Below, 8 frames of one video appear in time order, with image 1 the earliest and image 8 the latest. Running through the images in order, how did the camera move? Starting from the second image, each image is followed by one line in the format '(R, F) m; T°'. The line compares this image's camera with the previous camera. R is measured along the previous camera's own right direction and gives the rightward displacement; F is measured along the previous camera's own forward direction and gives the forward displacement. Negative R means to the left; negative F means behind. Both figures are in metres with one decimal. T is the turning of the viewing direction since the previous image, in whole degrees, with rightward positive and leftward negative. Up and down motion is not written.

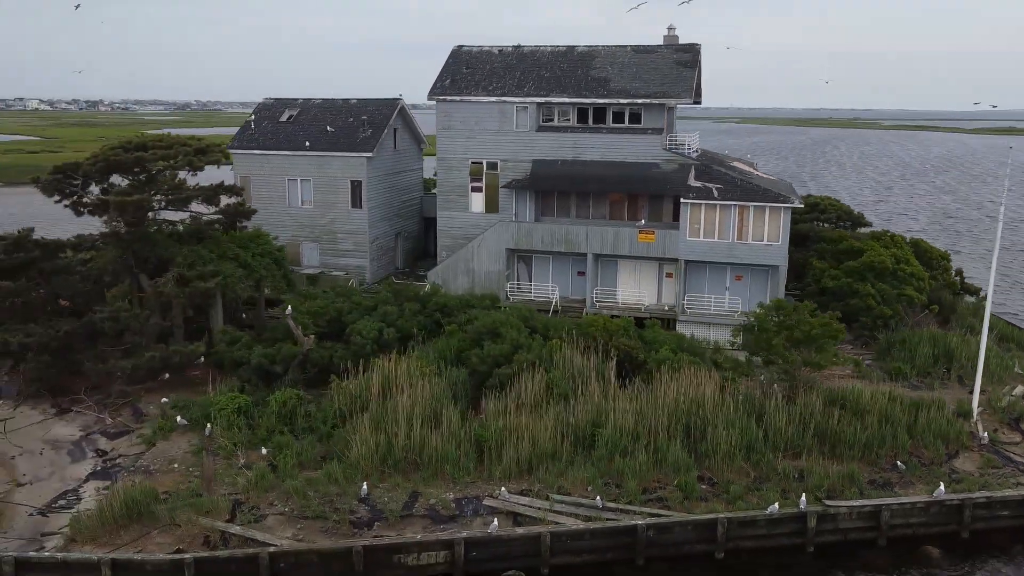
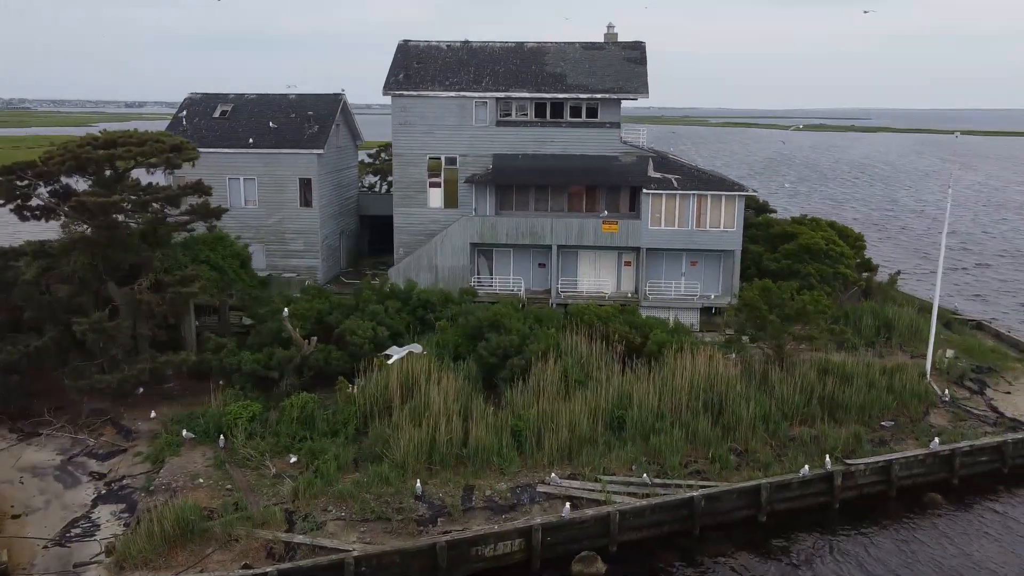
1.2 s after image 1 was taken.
(-4.2, +0.1) m; +10°
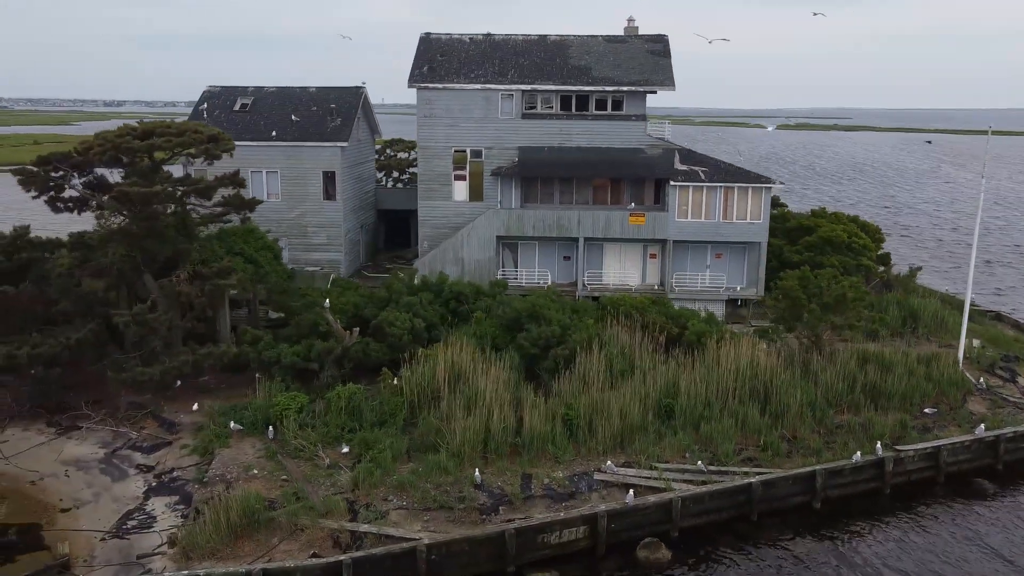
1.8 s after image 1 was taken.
(-1.6, +0.1) m; +1°
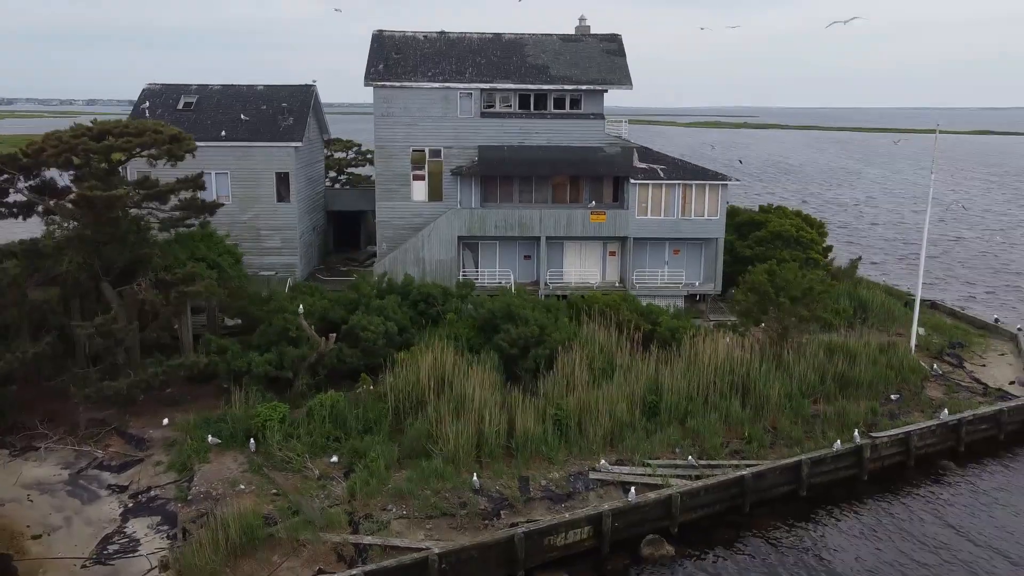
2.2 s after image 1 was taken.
(-1.5, +0.2) m; +6°
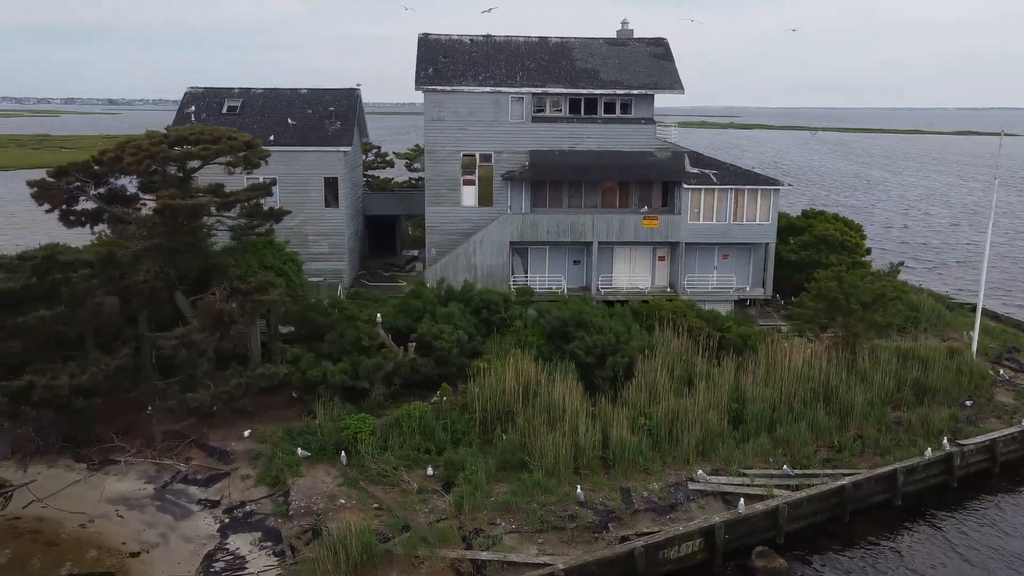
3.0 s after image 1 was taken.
(-2.5, +0.2) m; +1°
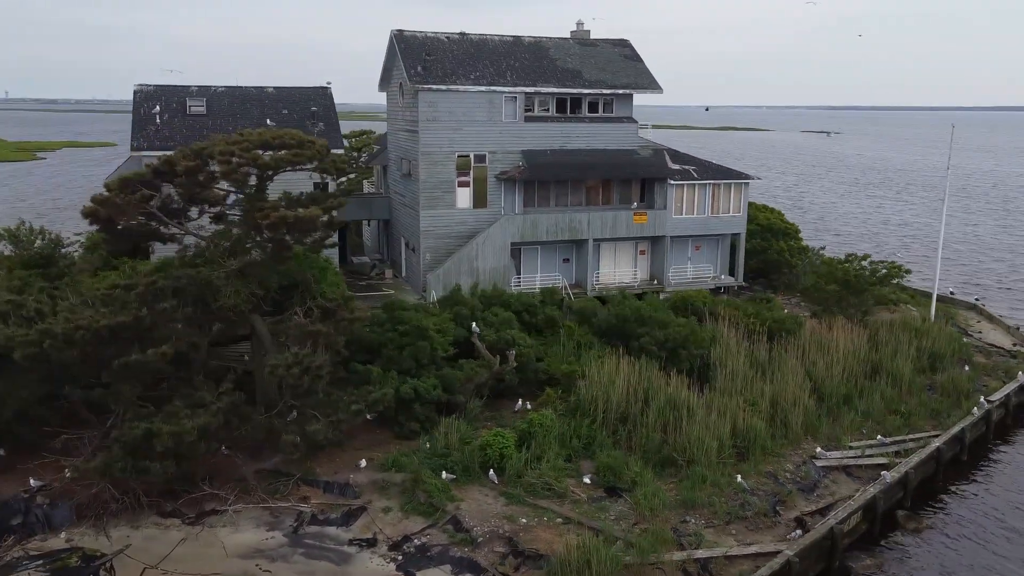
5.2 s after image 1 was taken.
(-7.5, +1.2) m; +15°
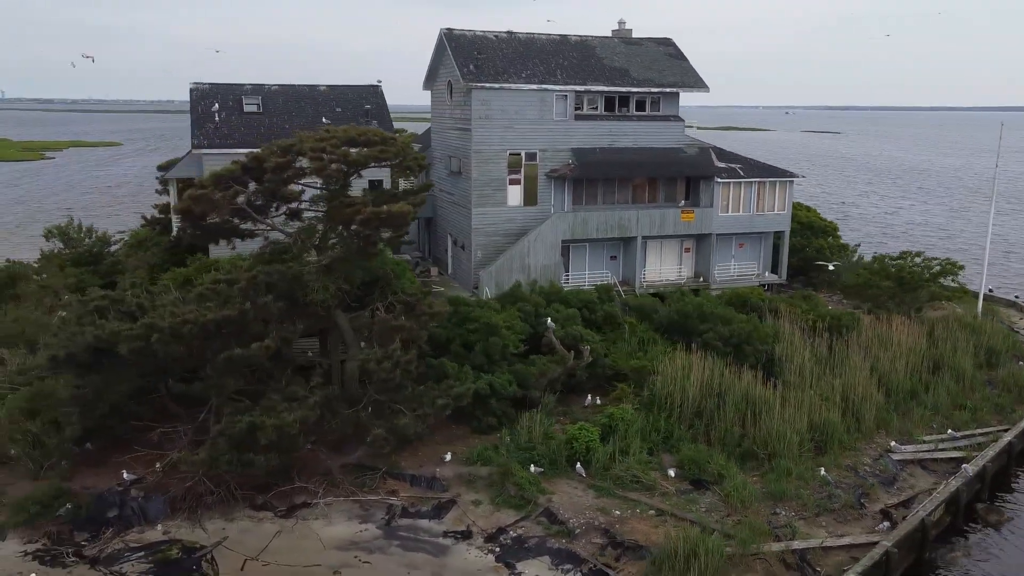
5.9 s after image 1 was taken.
(-1.9, -0.2) m; 0°
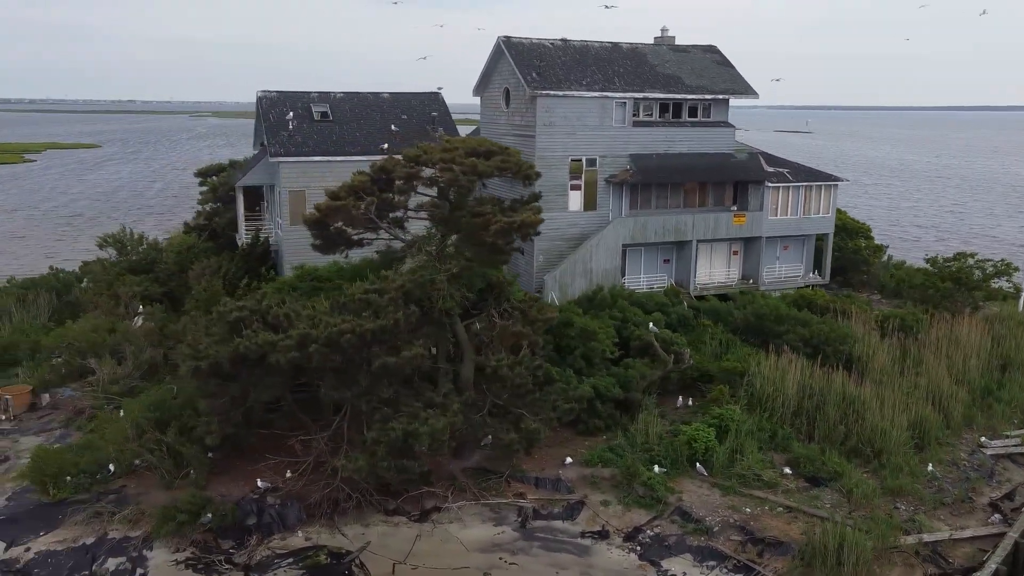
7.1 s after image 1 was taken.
(-3.4, -0.4) m; +2°
